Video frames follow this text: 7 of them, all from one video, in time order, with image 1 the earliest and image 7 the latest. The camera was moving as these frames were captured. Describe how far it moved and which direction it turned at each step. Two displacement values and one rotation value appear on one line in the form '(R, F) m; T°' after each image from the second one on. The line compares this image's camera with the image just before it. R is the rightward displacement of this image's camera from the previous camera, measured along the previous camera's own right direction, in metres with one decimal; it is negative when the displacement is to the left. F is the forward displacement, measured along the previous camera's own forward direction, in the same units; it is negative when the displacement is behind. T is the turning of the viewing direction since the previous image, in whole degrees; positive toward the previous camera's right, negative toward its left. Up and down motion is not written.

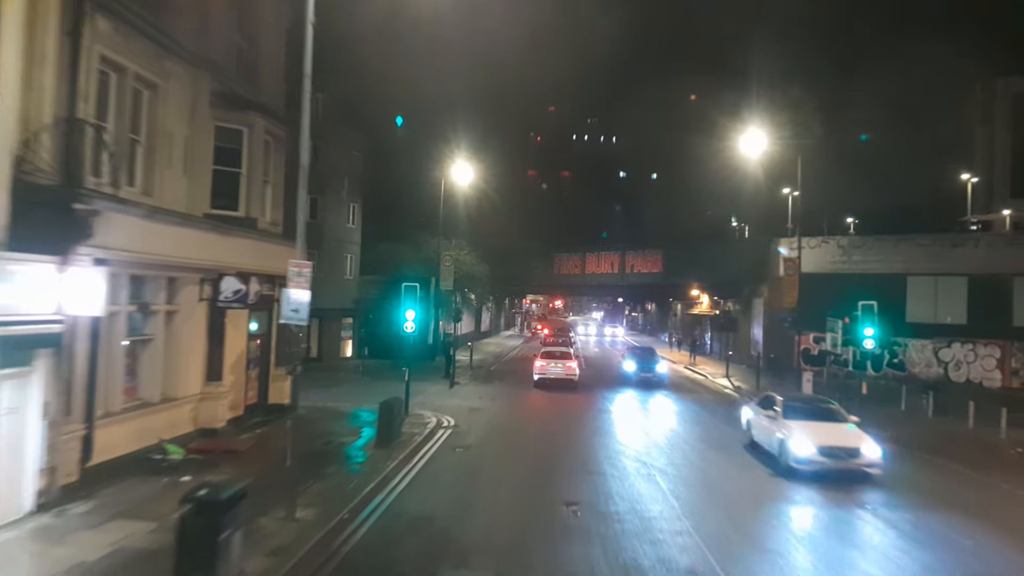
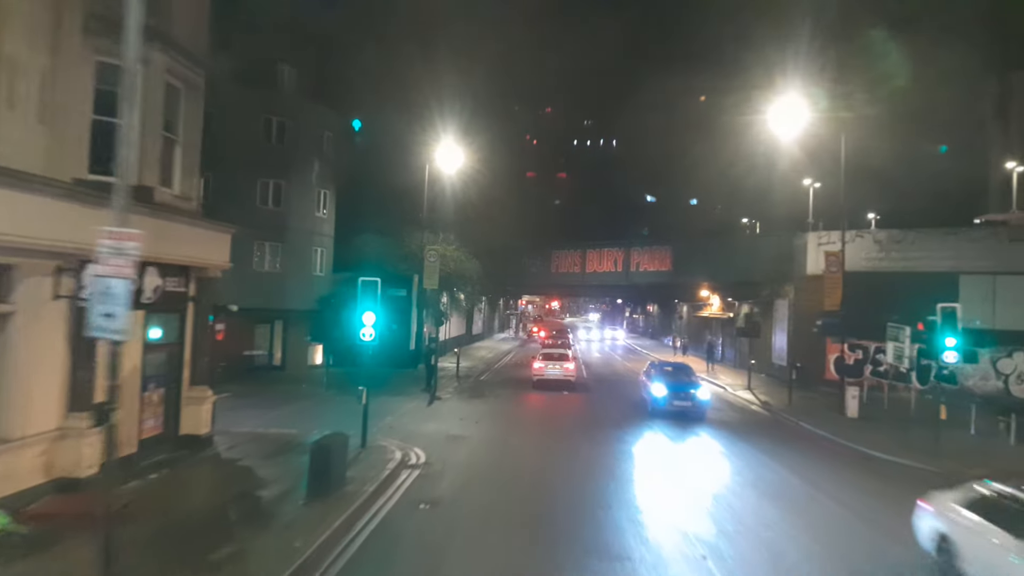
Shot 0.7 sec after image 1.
(+0.1, +3.8) m; 0°
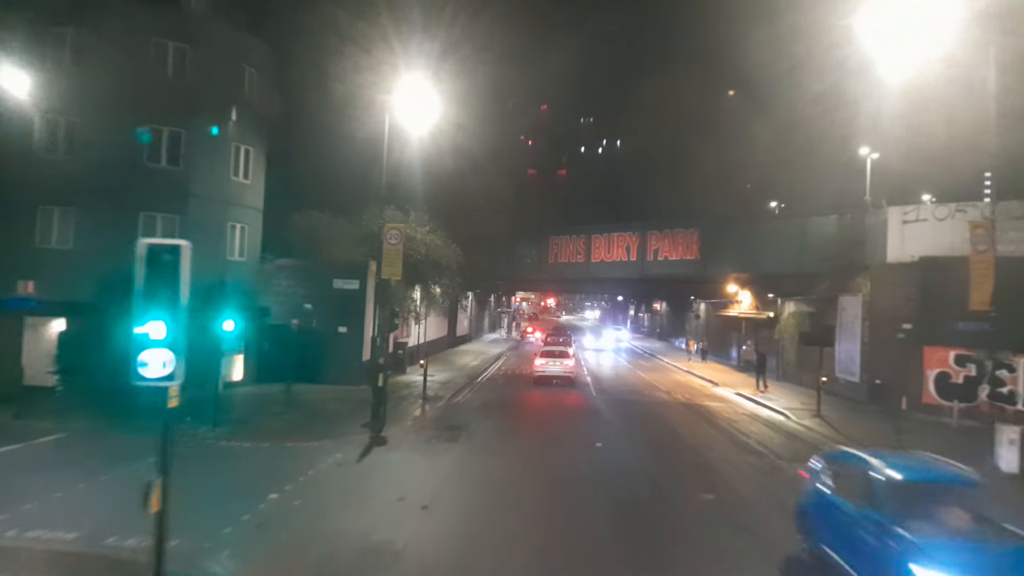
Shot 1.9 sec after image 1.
(+0.2, +6.9) m; 0°
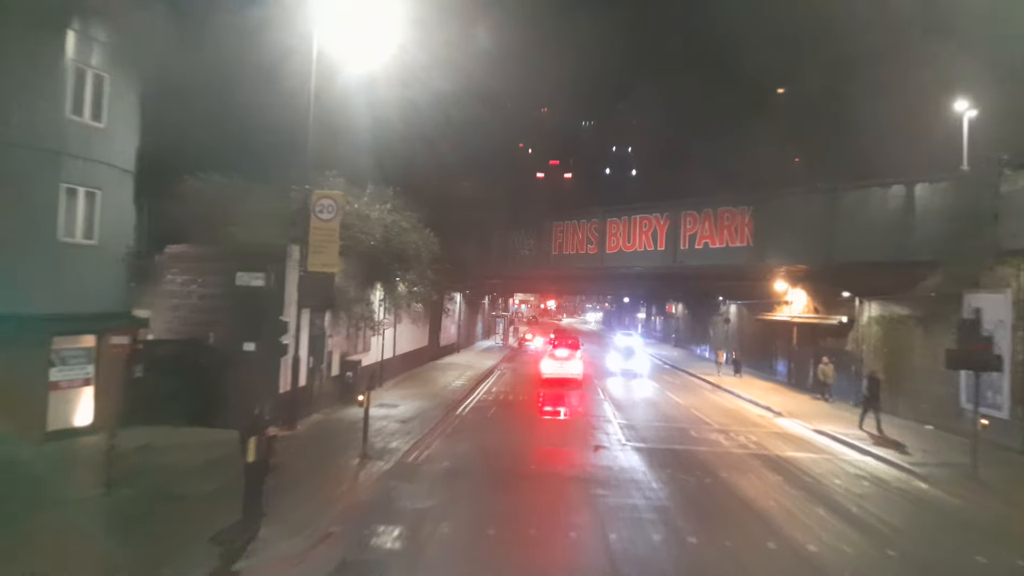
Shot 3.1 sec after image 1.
(+0.2, +6.9) m; 0°
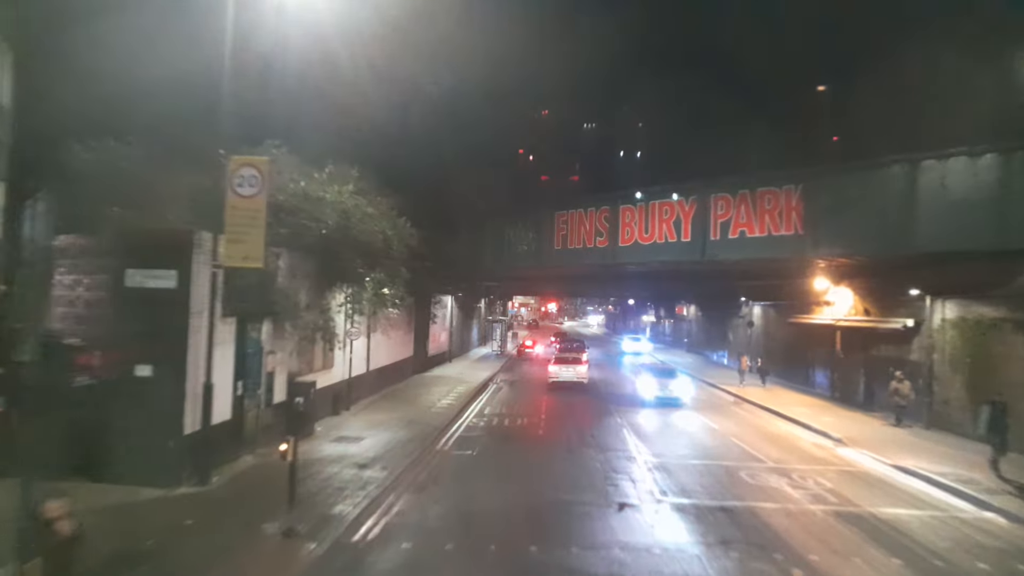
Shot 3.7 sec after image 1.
(+0.1, +3.9) m; 0°
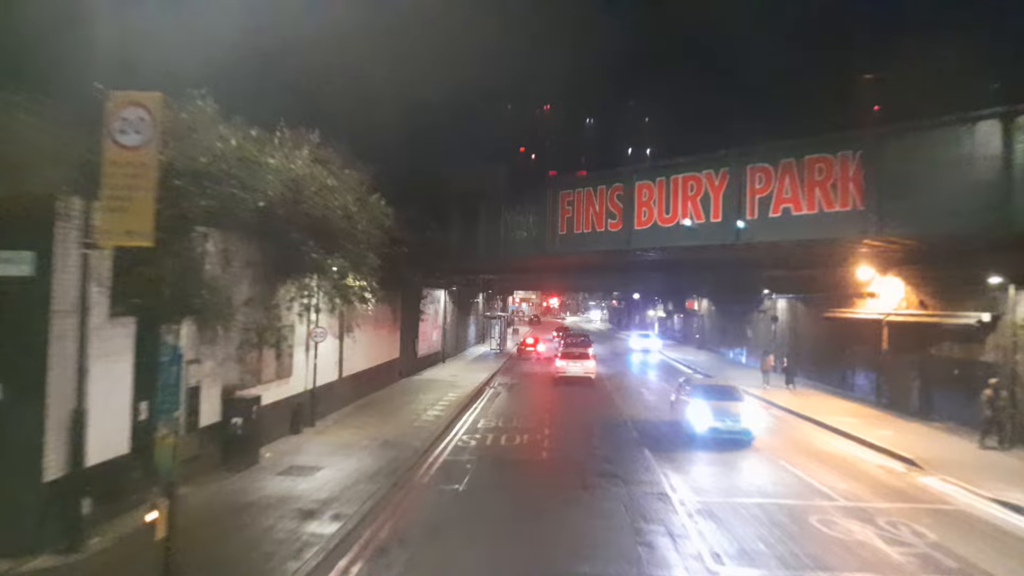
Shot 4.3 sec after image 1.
(+0.1, +3.0) m; 0°
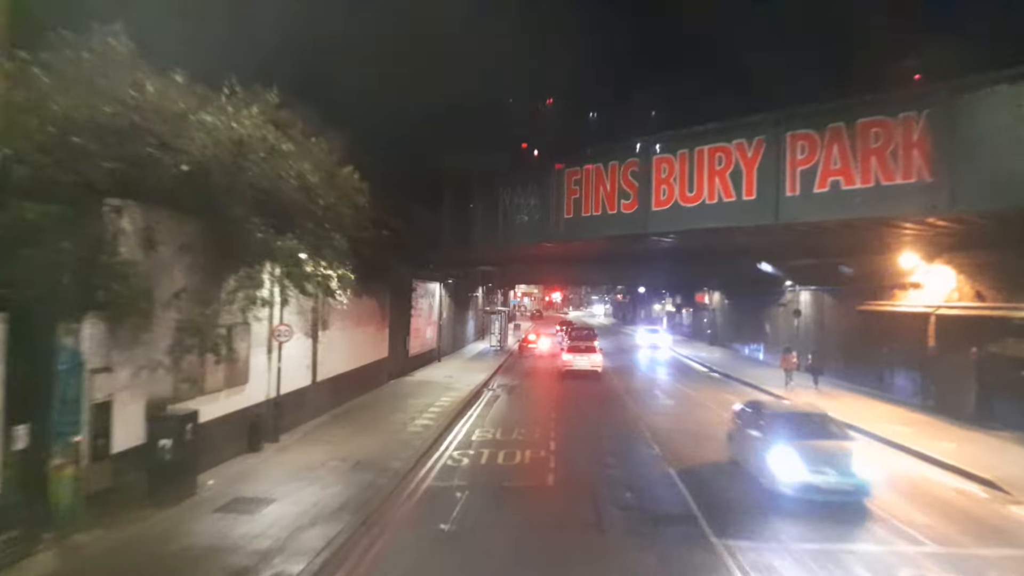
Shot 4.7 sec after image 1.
(+0.1, +2.2) m; 0°
